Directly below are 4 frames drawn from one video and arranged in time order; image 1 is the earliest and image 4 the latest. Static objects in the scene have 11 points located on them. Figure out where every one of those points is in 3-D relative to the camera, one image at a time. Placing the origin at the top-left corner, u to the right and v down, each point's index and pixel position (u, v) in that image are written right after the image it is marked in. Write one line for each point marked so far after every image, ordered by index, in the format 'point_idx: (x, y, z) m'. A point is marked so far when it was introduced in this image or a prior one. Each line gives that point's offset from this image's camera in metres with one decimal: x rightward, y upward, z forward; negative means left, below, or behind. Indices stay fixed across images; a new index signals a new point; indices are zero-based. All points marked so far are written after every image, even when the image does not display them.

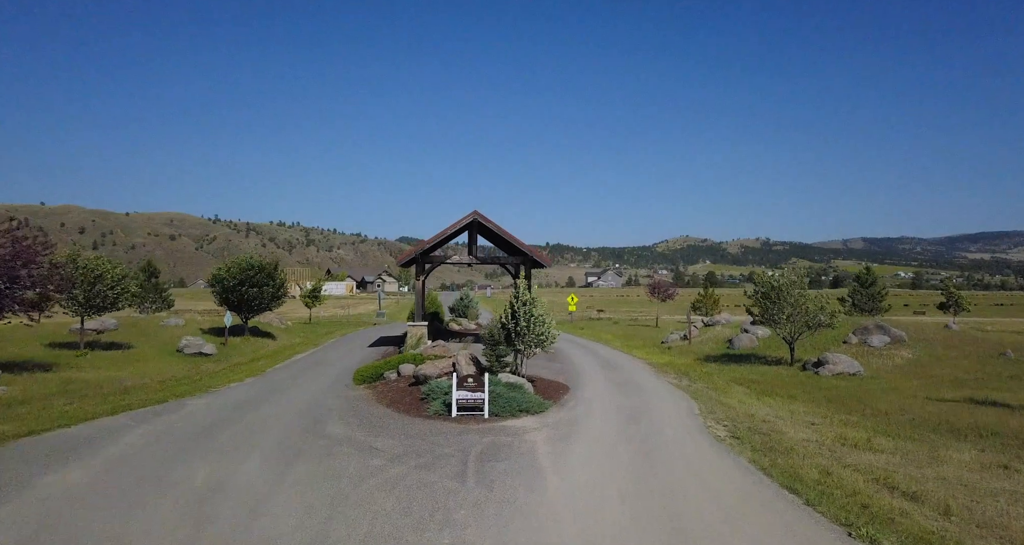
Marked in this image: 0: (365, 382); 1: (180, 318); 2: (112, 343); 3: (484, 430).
0: (-2.2, -1.6, +10.5) m
1: (-8.5, -1.2, +18.4) m
2: (-7.9, -1.4, +14.1) m
3: (-0.3, -1.6, +7.0) m
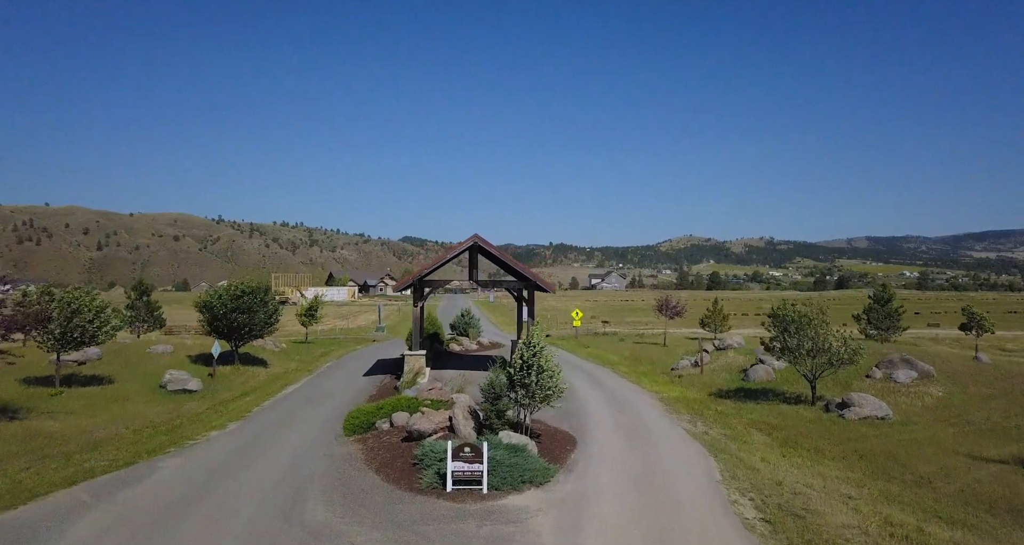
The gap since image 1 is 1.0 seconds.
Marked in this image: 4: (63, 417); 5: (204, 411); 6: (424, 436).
0: (-2.1, -2.2, +9.7) m
1: (-8.4, -1.8, +17.7) m
2: (-7.8, -1.9, +13.3) m
3: (-0.3, -2.1, +6.3) m
4: (-6.4, -2.1, +10.2) m
5: (-5.0, -2.2, +11.8) m
6: (-1.0, -1.9, +8.5) m
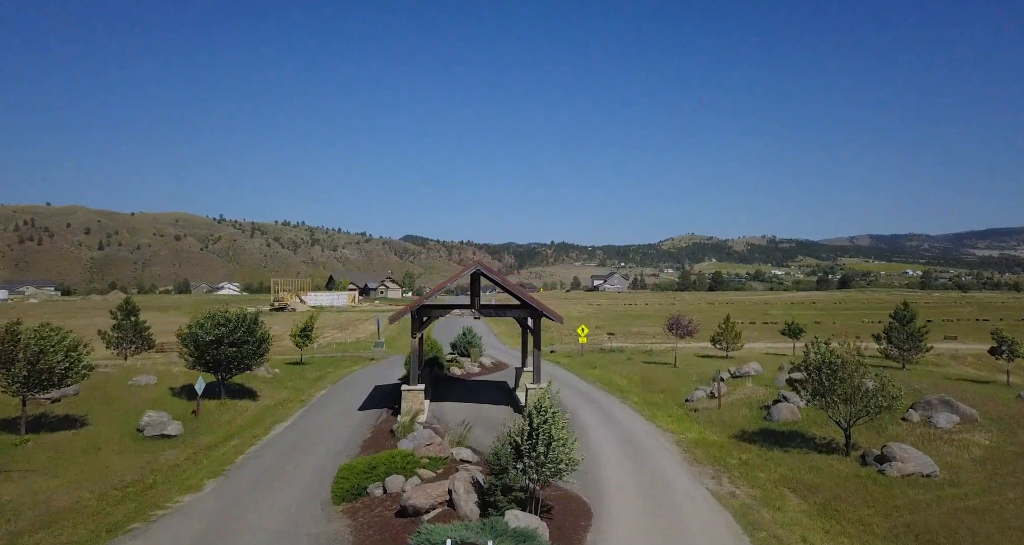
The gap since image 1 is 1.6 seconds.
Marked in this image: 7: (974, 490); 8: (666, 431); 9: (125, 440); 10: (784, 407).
0: (-2.0, -2.7, +8.7) m
1: (-8.3, -2.3, +16.7) m
2: (-7.7, -2.5, +12.4) m
3: (-0.2, -2.7, +5.3) m
4: (-6.3, -2.7, +9.2) m
5: (-5.0, -2.8, +10.8) m
6: (-1.0, -2.5, +7.5) m
7: (+5.8, -2.7, +8.9) m
8: (+2.9, -2.9, +13.2) m
9: (-6.2, -2.7, +11.5) m
10: (+5.0, -2.5, +13.1) m
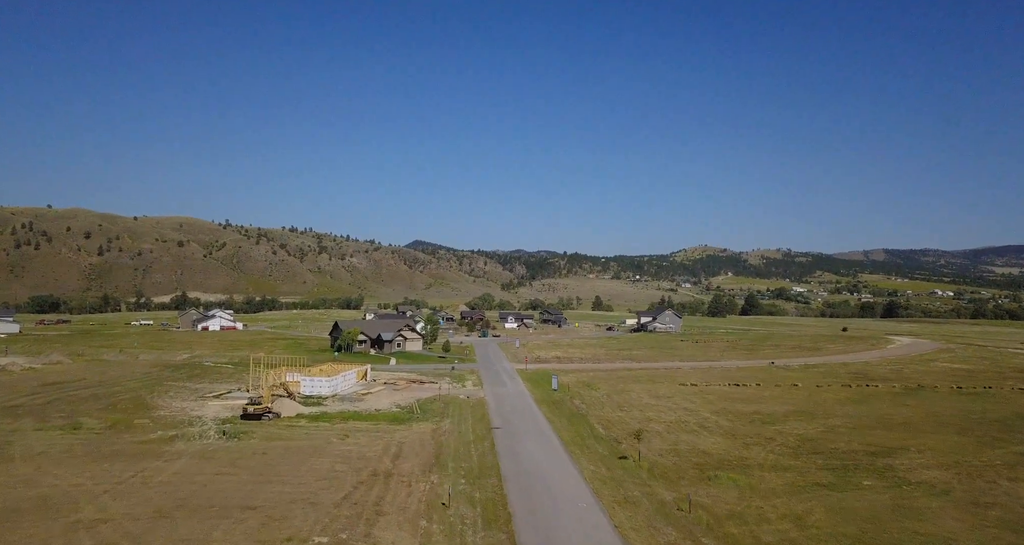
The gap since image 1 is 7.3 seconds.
0: (+2.7, -7.6, -12.3) m
1: (-3.5, -7.1, -4.2) m
2: (-2.9, -7.3, -8.6) m
3: (+4.5, -7.5, -15.7) m
4: (-1.5, -7.4, -11.7) m
5: (-0.2, -7.6, -10.2) m
6: (+3.8, -7.3, -13.5) m
7: (+10.5, -7.7, -12.1) m
8: (+7.7, -7.9, -7.8) m
9: (-1.4, -7.4, -9.5) m
10: (+9.8, -7.4, -7.9) m
